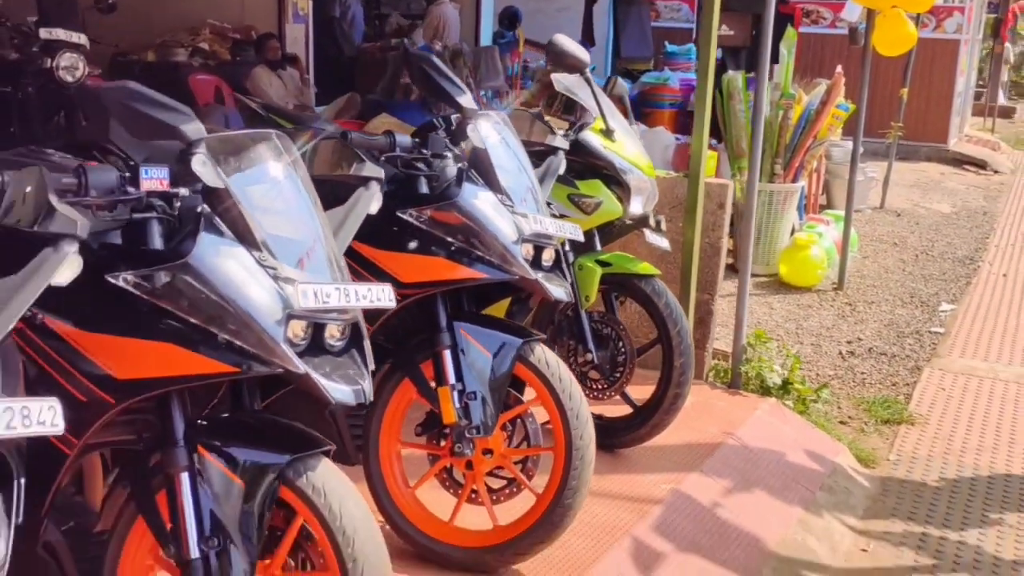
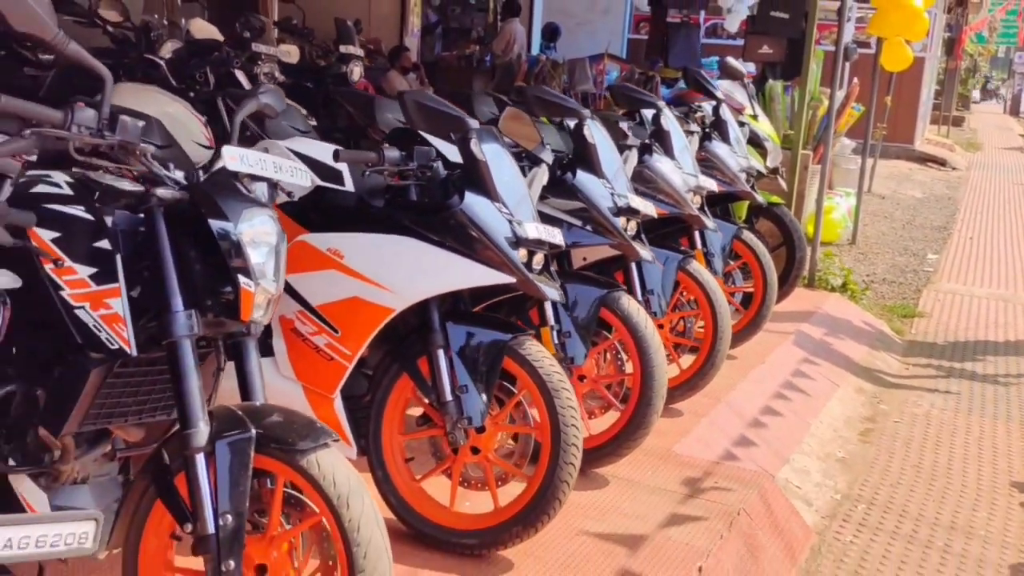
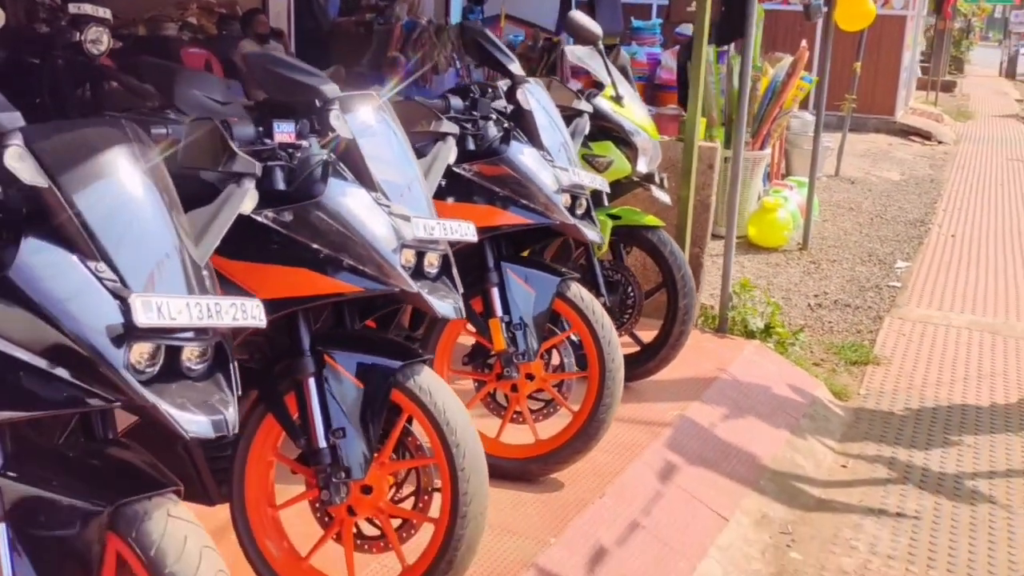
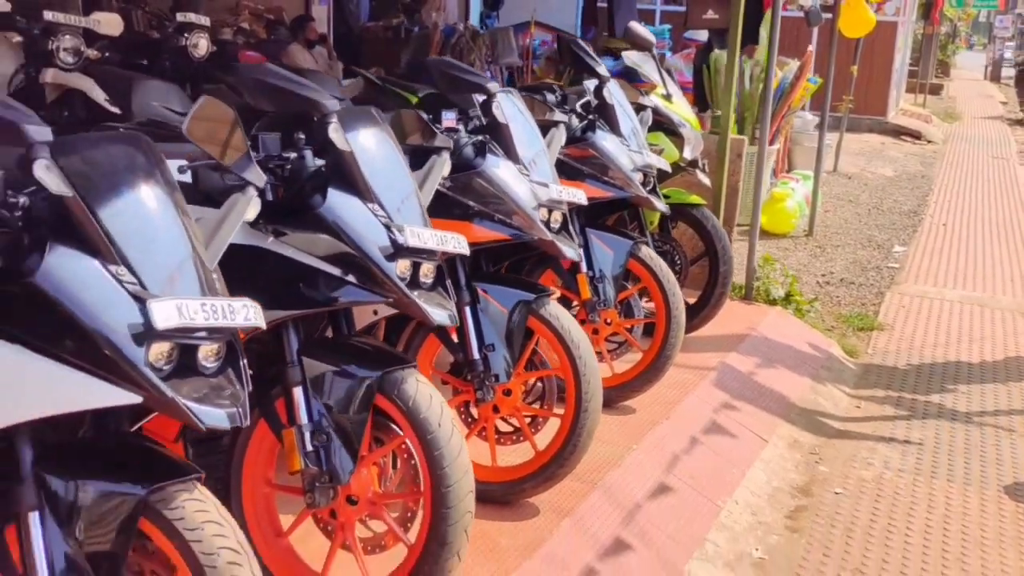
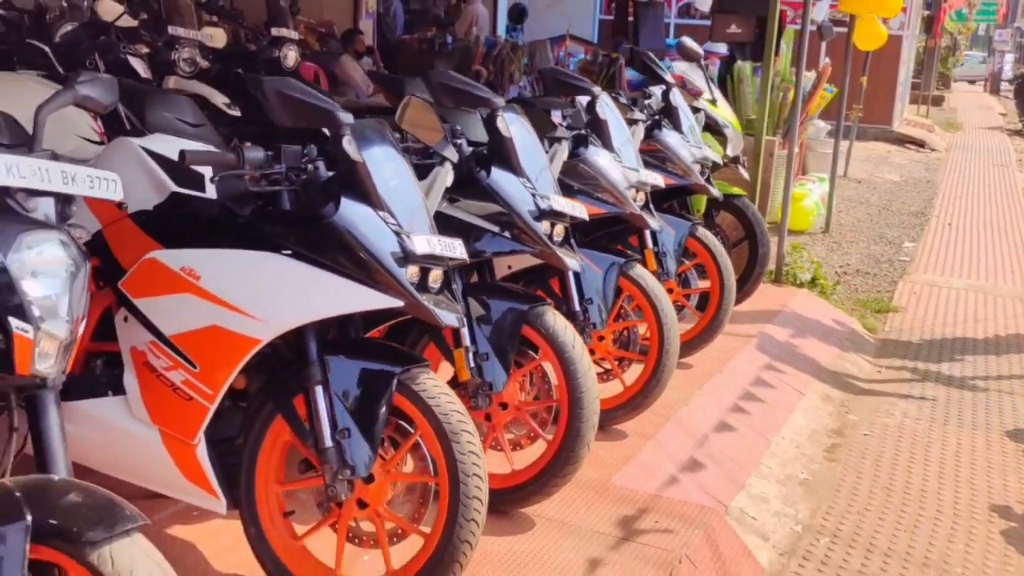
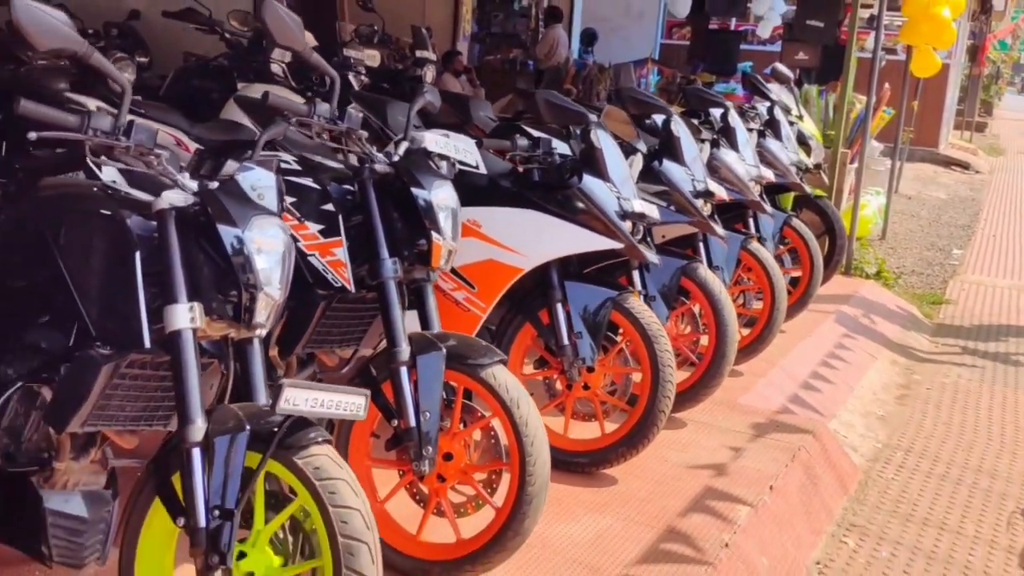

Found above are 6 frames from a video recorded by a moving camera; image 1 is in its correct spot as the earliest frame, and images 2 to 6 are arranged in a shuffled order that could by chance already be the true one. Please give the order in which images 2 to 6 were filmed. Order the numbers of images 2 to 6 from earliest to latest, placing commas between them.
3, 4, 5, 2, 6
